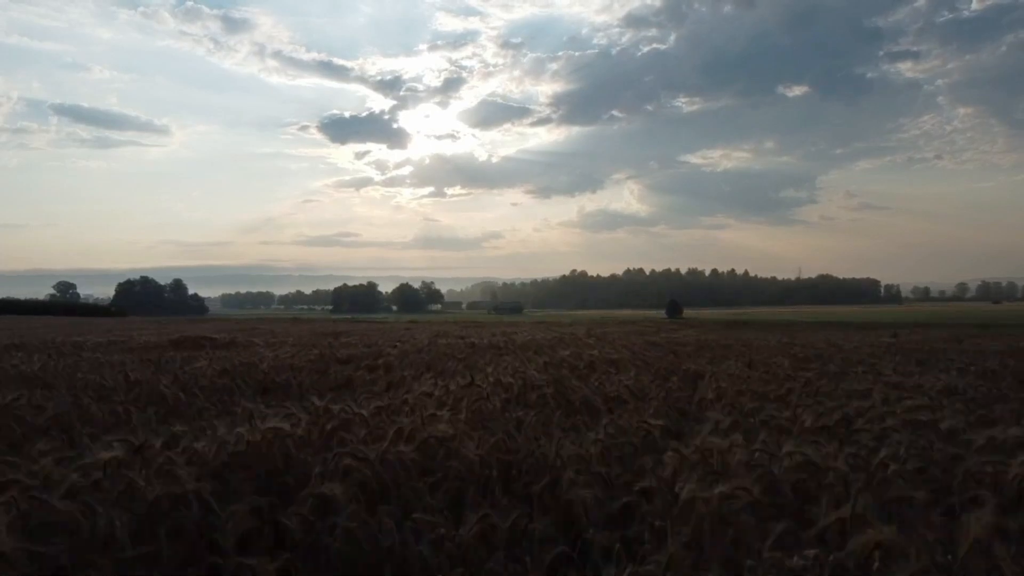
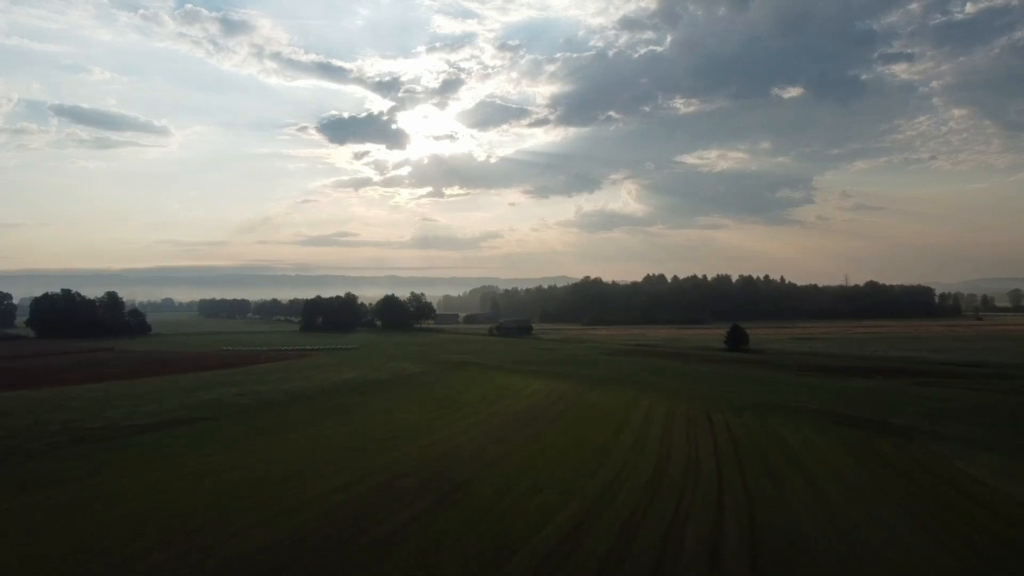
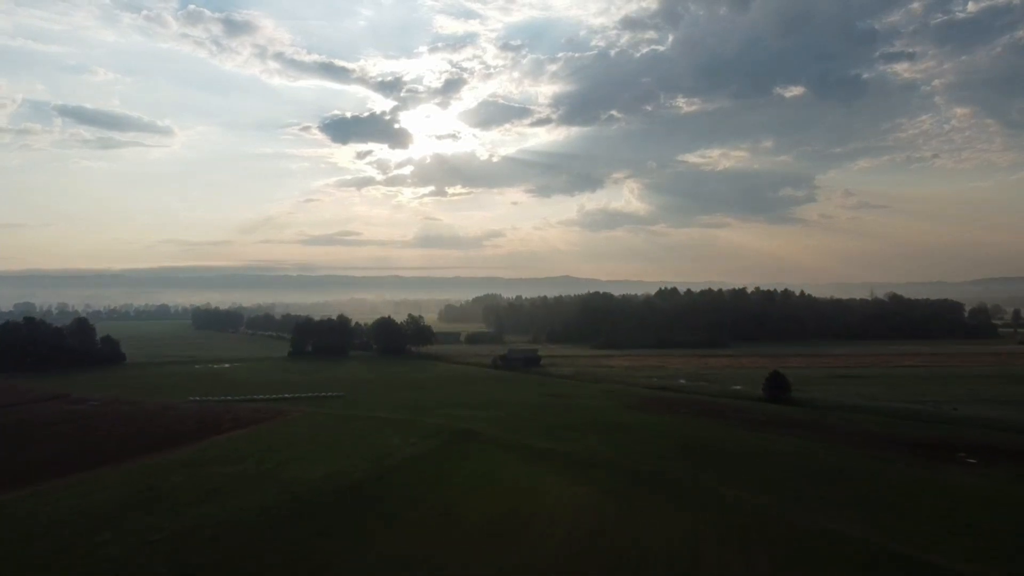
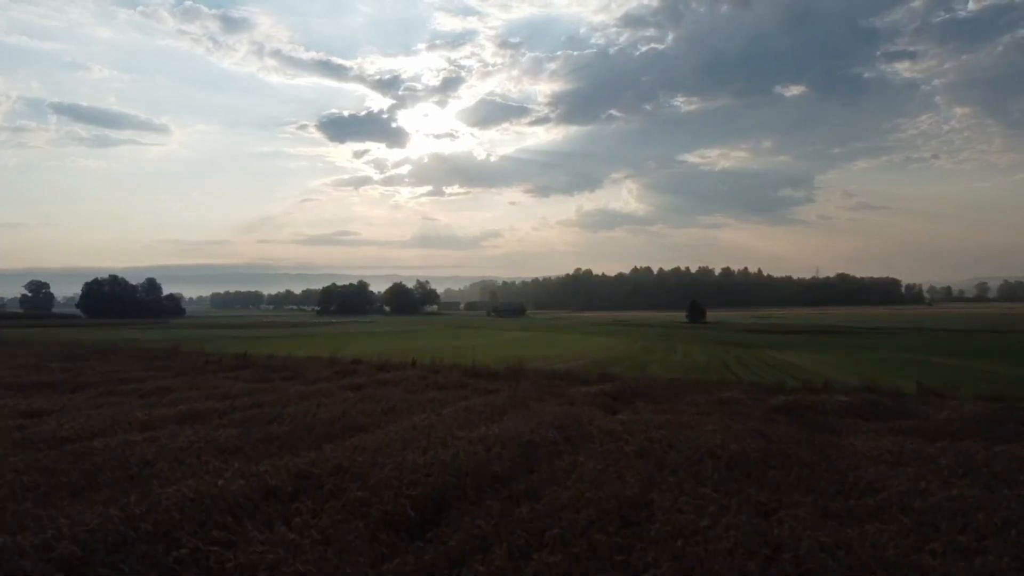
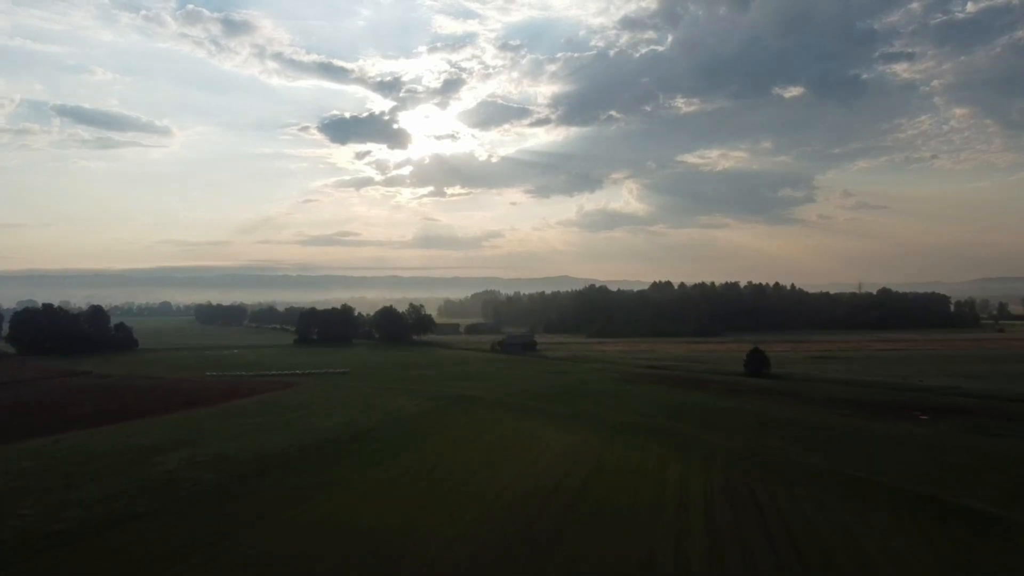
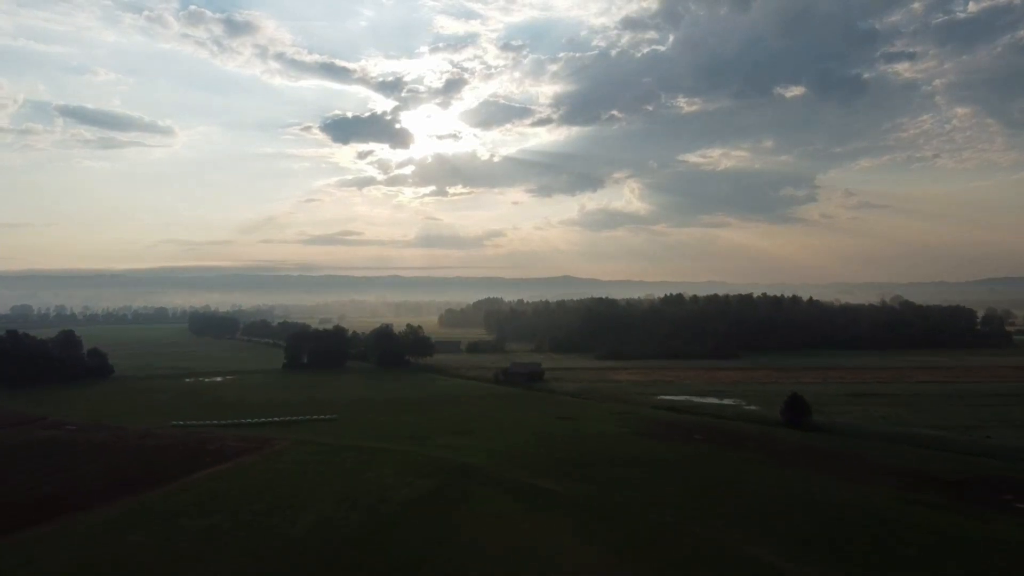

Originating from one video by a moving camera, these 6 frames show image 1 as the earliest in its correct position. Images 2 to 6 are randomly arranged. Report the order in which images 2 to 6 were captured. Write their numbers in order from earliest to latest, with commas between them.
4, 2, 5, 3, 6
